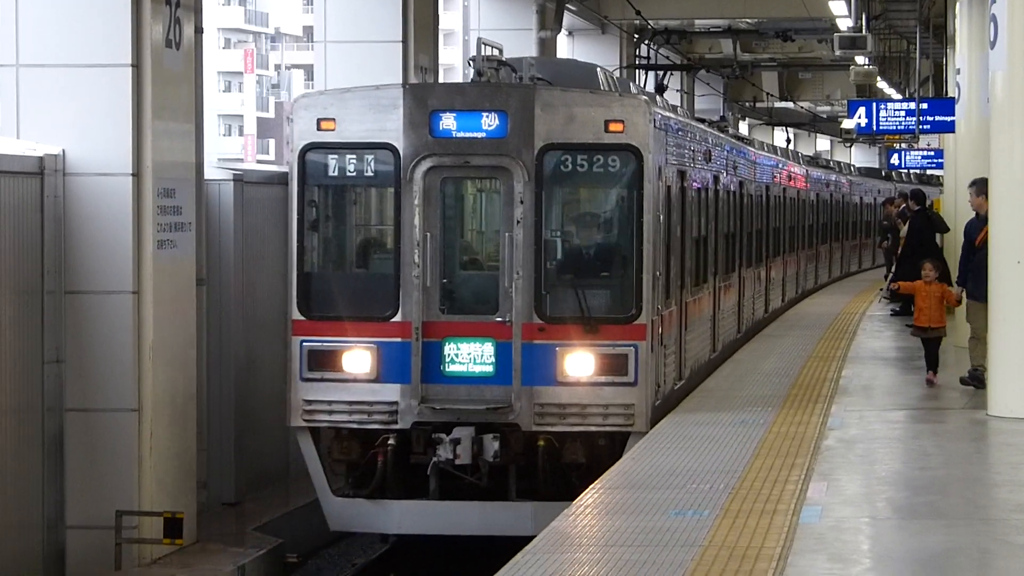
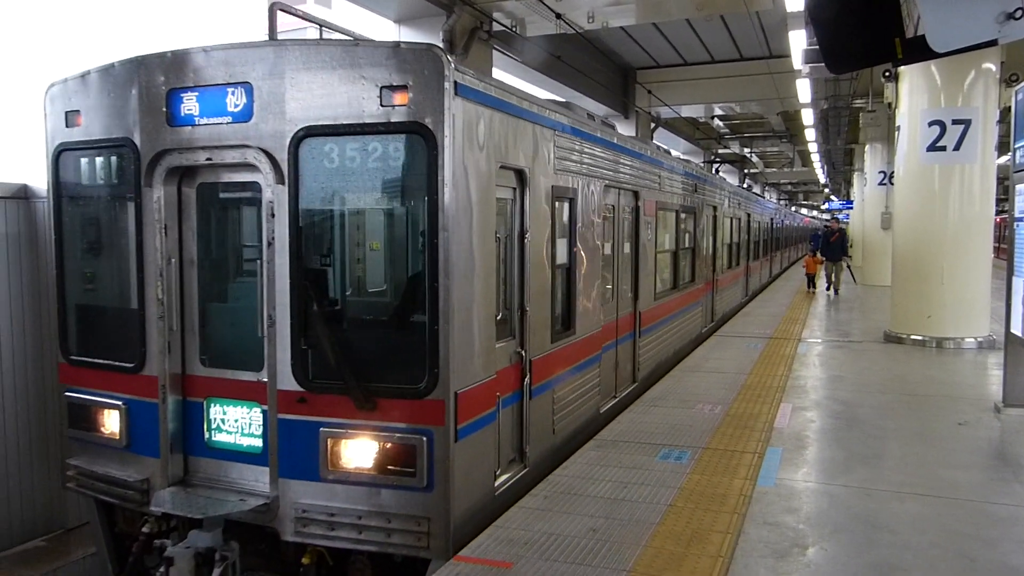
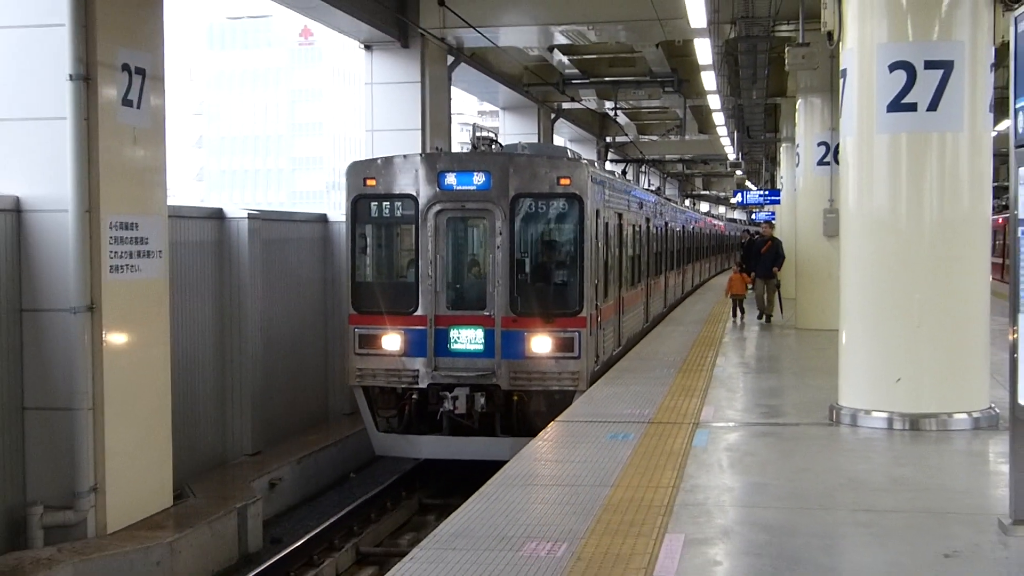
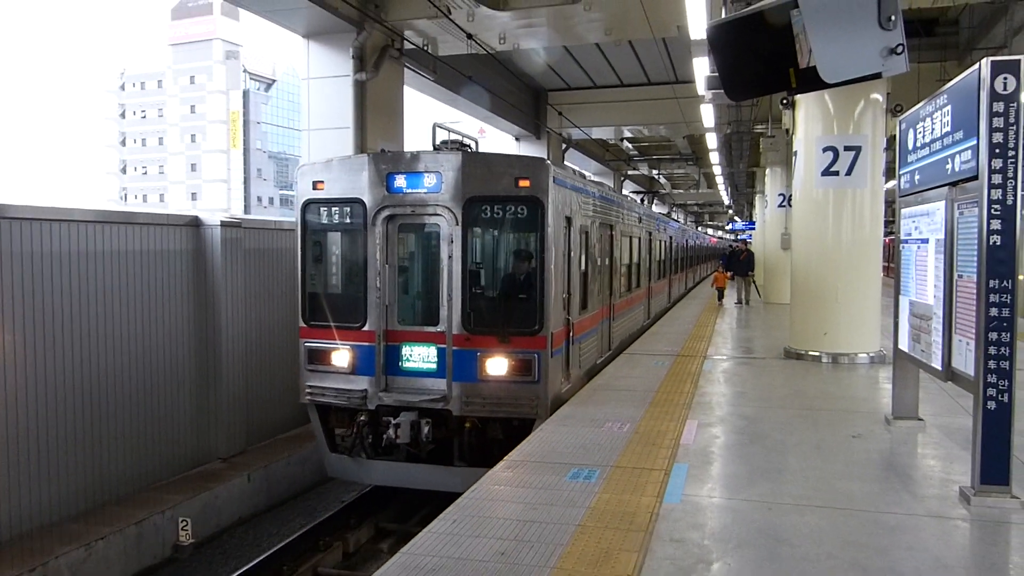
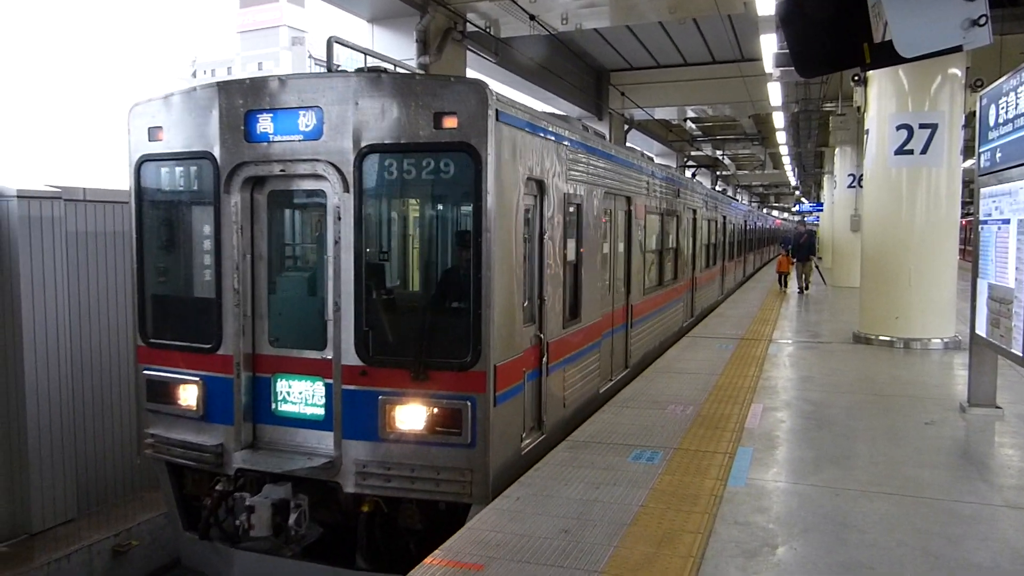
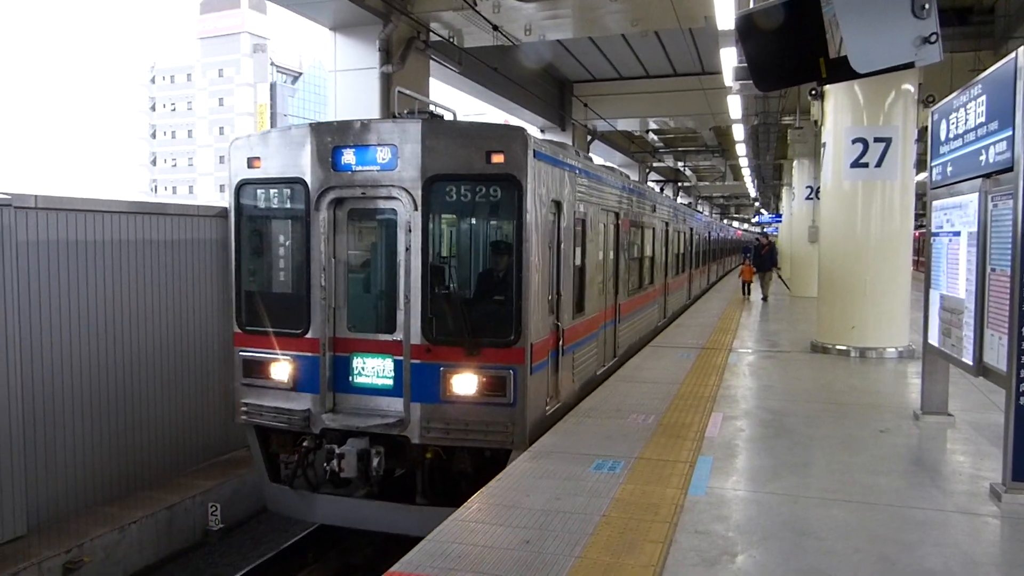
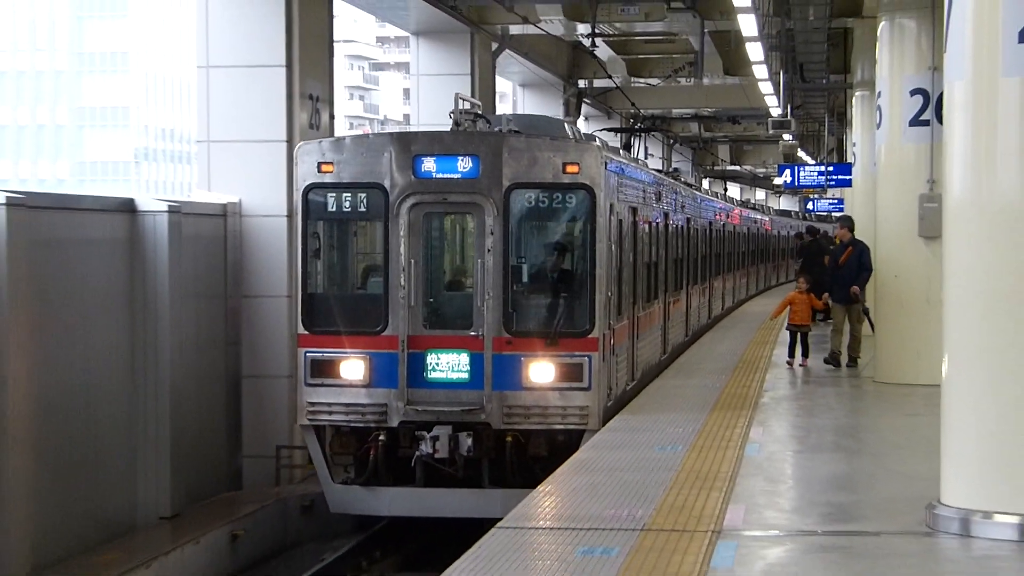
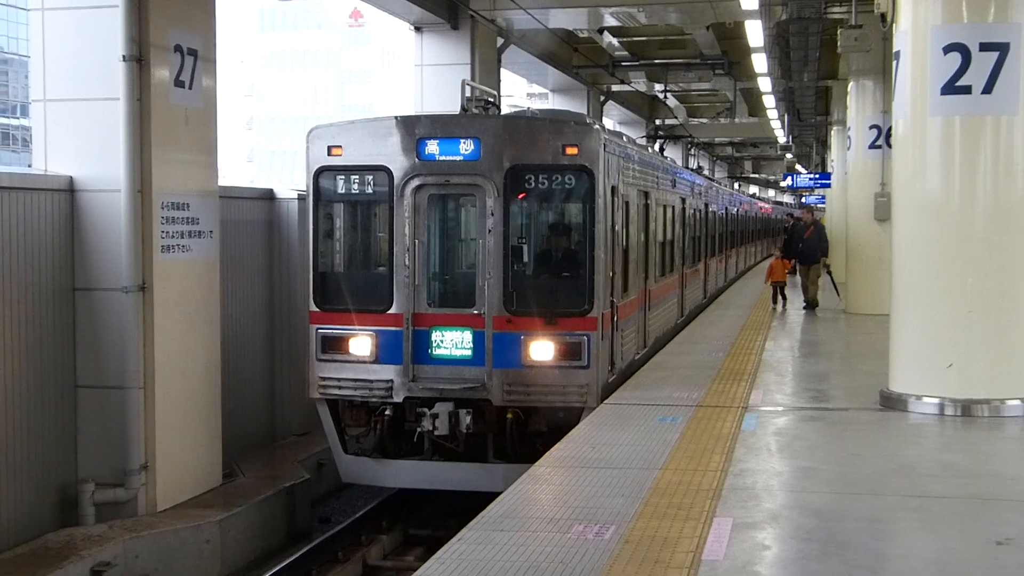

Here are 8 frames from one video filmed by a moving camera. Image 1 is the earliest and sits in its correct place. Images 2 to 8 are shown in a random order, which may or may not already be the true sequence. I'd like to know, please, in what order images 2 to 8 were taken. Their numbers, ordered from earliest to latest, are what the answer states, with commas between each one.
7, 3, 8, 4, 6, 5, 2
